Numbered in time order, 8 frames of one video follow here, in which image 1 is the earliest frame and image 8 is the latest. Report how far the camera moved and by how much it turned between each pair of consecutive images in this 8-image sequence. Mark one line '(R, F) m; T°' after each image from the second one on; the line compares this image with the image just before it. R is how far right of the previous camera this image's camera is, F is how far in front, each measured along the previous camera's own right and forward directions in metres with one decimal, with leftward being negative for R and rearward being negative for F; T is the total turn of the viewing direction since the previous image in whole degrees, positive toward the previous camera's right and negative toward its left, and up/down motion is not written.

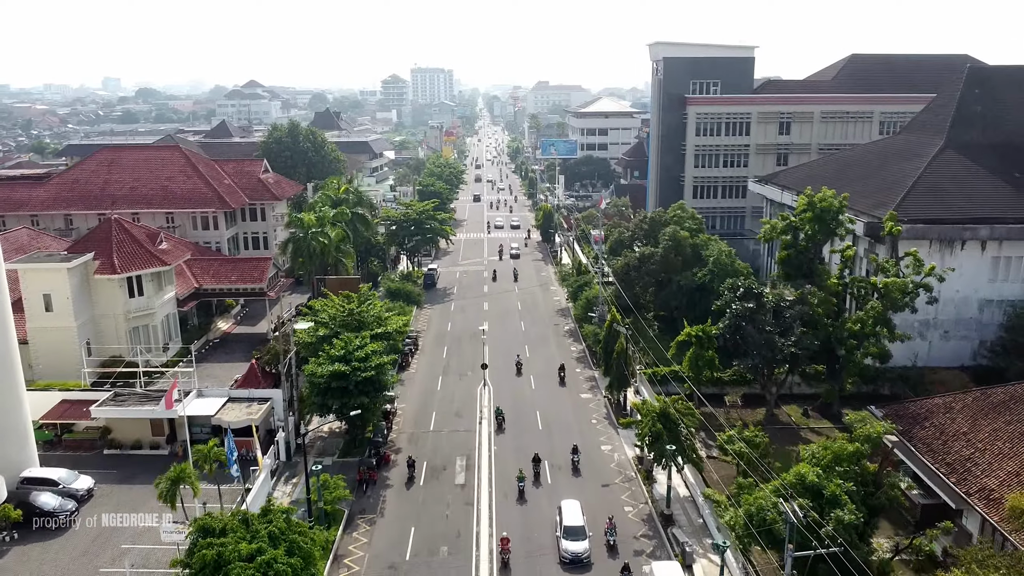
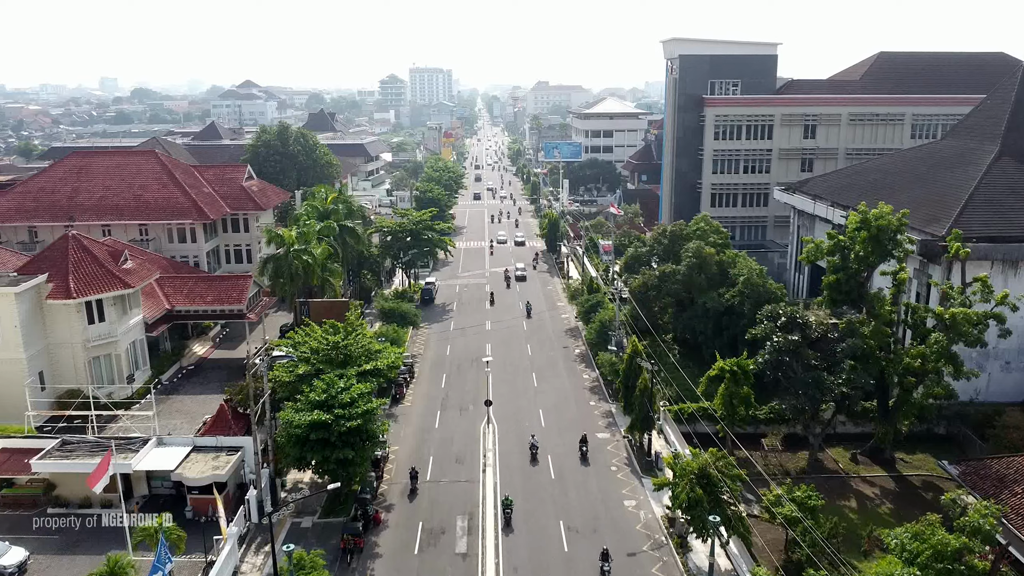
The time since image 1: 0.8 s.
(-0.4, +5.1) m; 0°
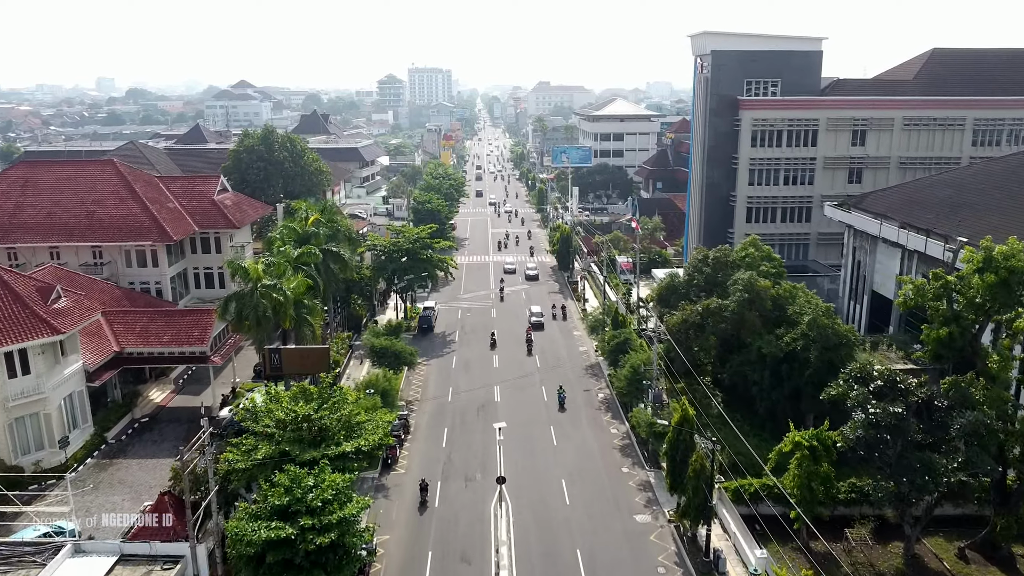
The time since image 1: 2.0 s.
(-0.7, +7.6) m; 0°
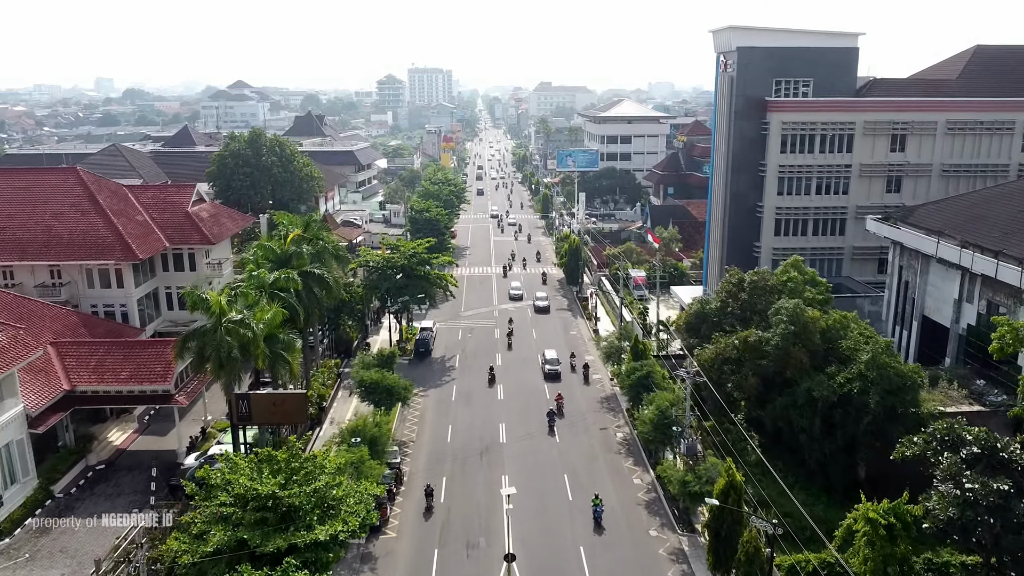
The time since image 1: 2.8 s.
(-0.3, +5.1) m; 0°
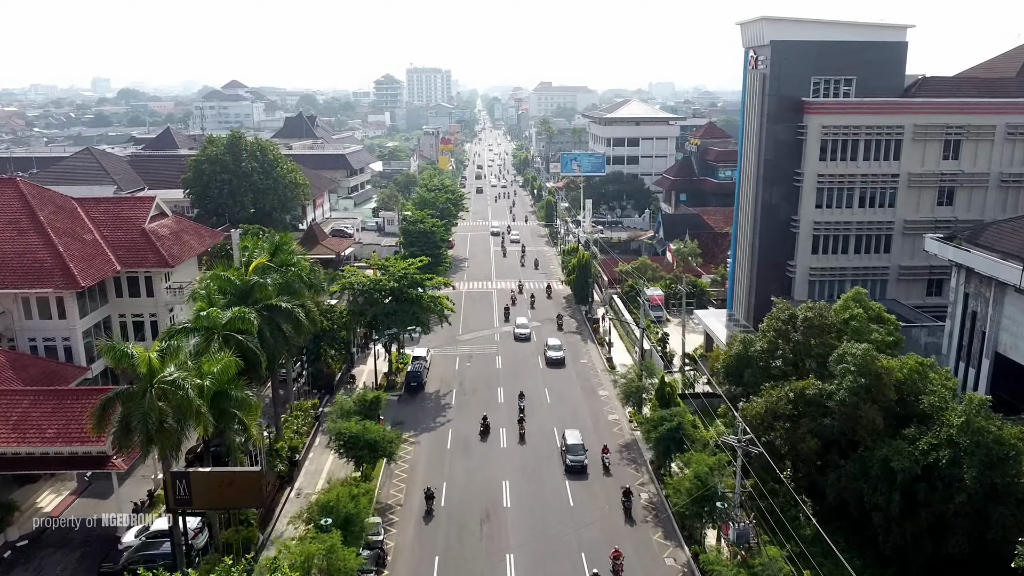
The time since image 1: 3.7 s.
(-0.2, +6.0) m; 0°
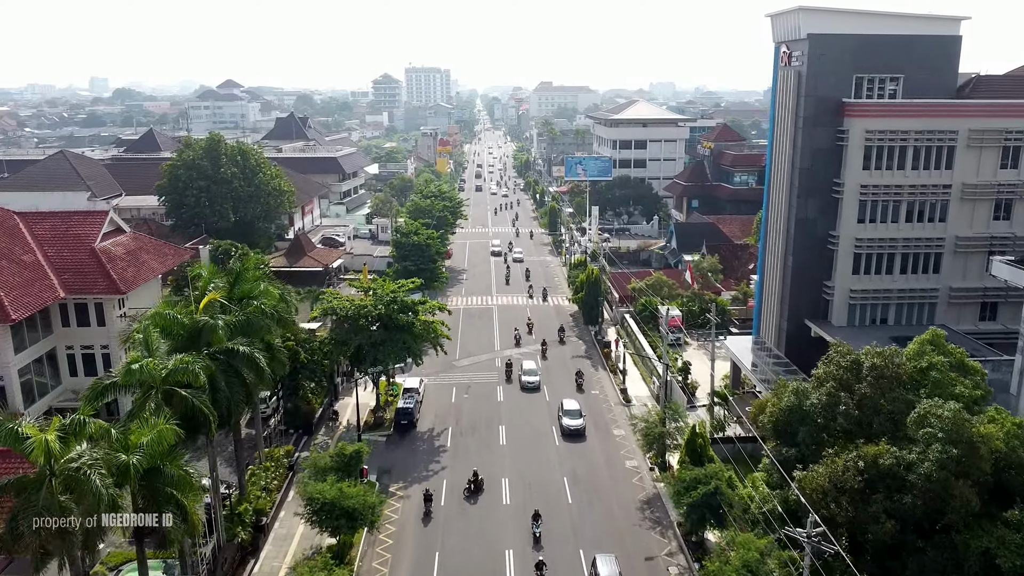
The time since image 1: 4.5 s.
(-0.2, +5.2) m; 0°
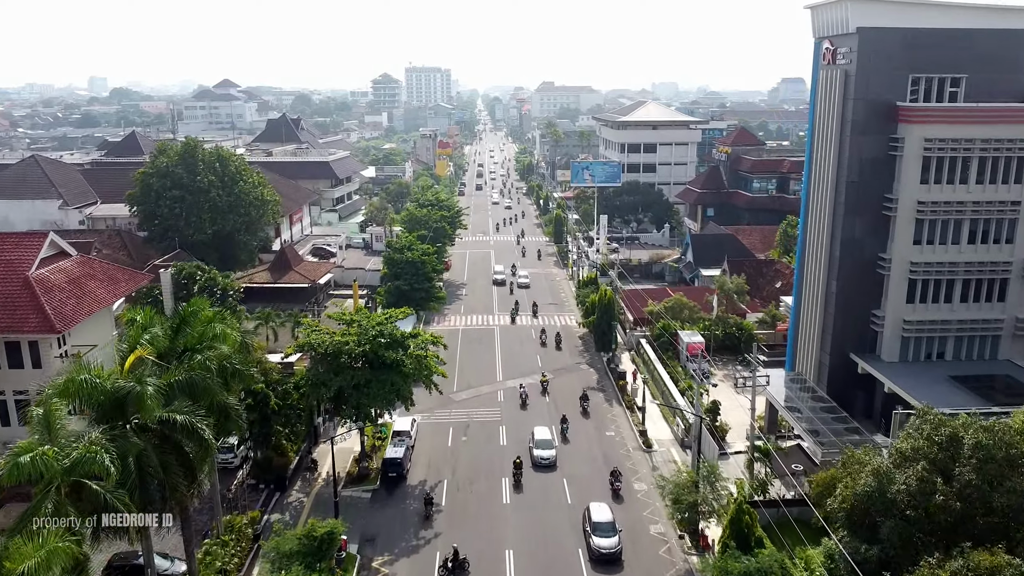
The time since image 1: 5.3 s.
(-0.2, +5.3) m; 0°
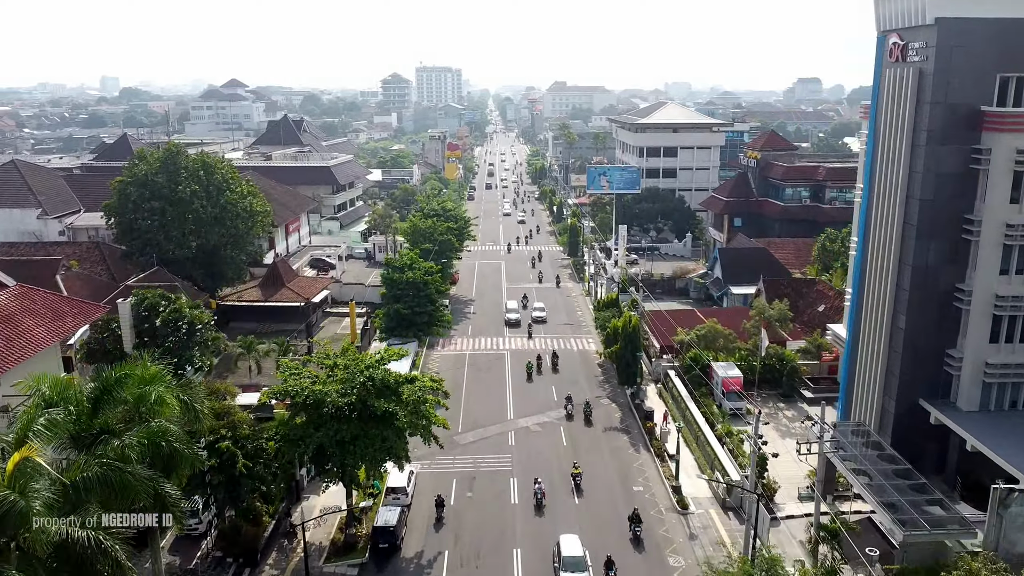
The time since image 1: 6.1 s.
(-0.1, +5.3) m; -1°
